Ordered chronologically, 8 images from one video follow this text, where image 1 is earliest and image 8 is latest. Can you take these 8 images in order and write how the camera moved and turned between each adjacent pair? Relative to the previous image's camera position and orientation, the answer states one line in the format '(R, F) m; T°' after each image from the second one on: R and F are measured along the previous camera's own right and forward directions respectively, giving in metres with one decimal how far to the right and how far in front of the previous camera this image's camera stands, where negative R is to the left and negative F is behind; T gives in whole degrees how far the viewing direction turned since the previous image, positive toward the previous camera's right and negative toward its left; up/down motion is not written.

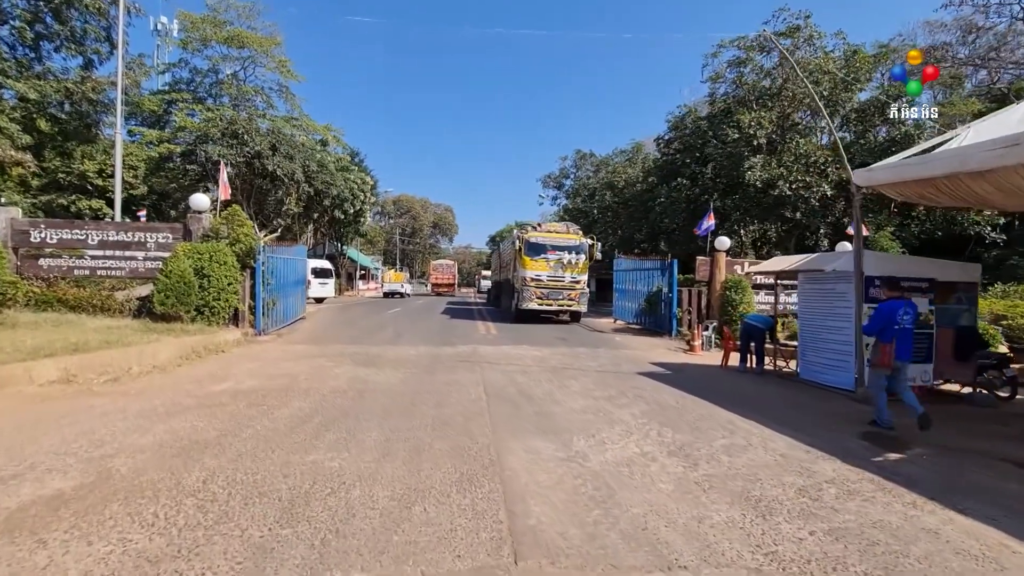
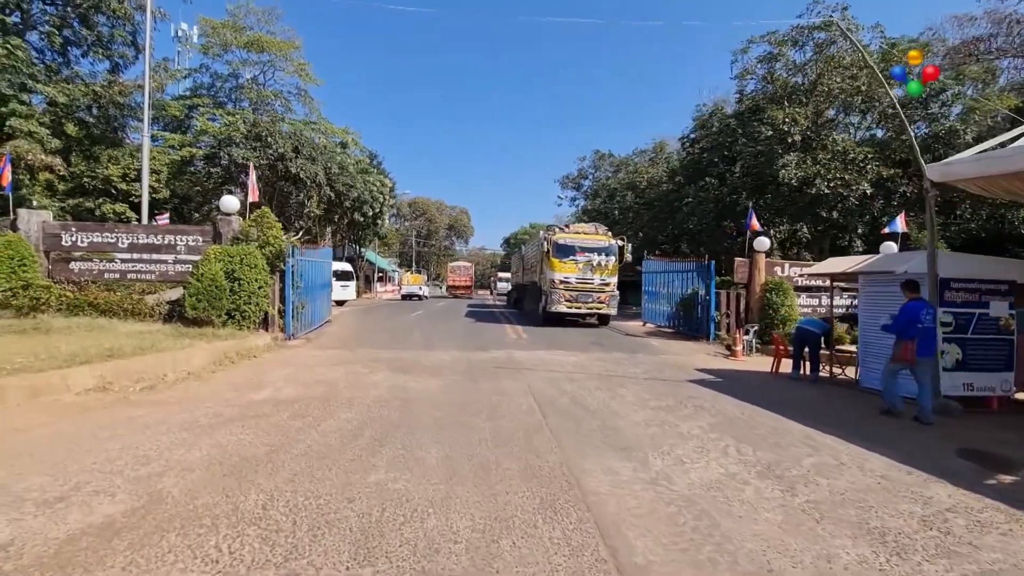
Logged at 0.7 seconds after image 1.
(-0.6, +0.5) m; -1°
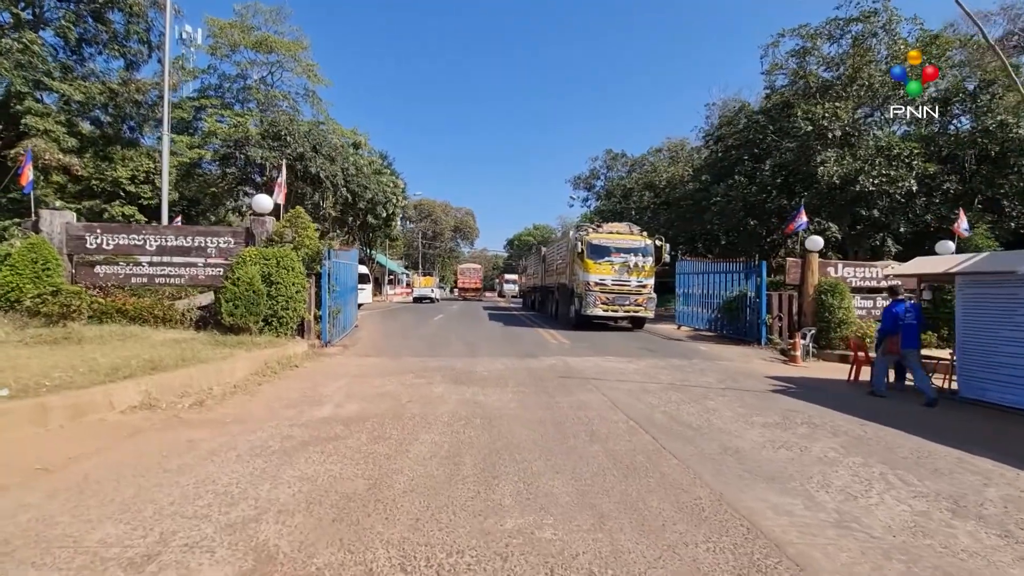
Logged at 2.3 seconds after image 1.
(-1.3, +0.8) m; 0°
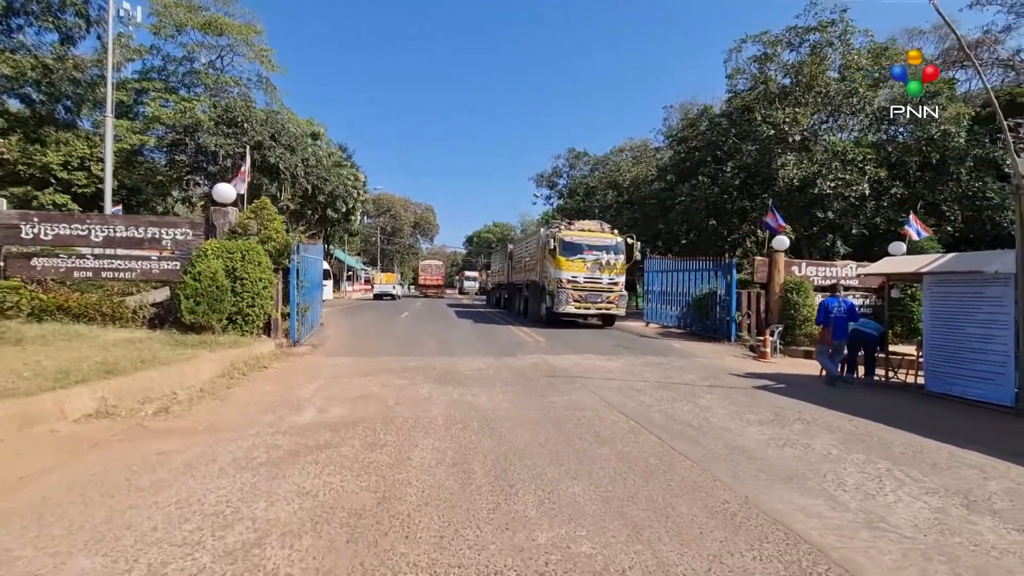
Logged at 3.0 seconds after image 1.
(-0.6, +0.3) m; +5°
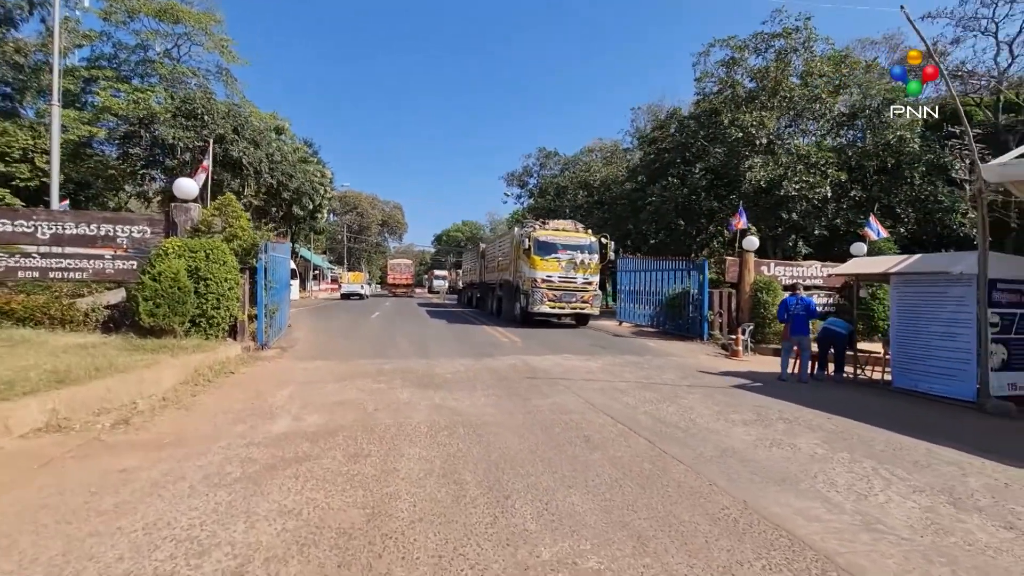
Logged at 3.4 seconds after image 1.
(-0.2, +0.2) m; +4°
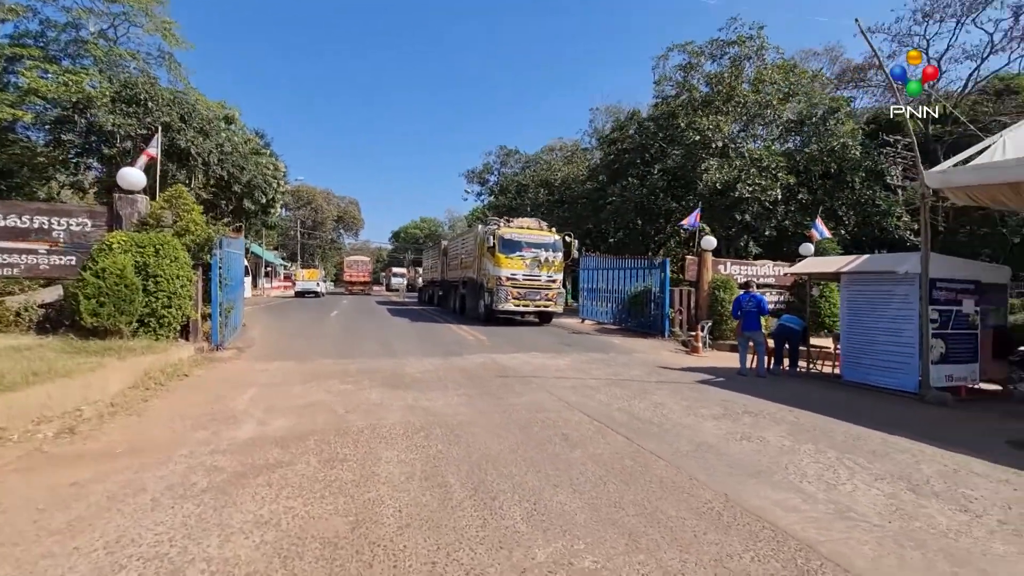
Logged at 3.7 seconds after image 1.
(-0.3, +0.1) m; +5°
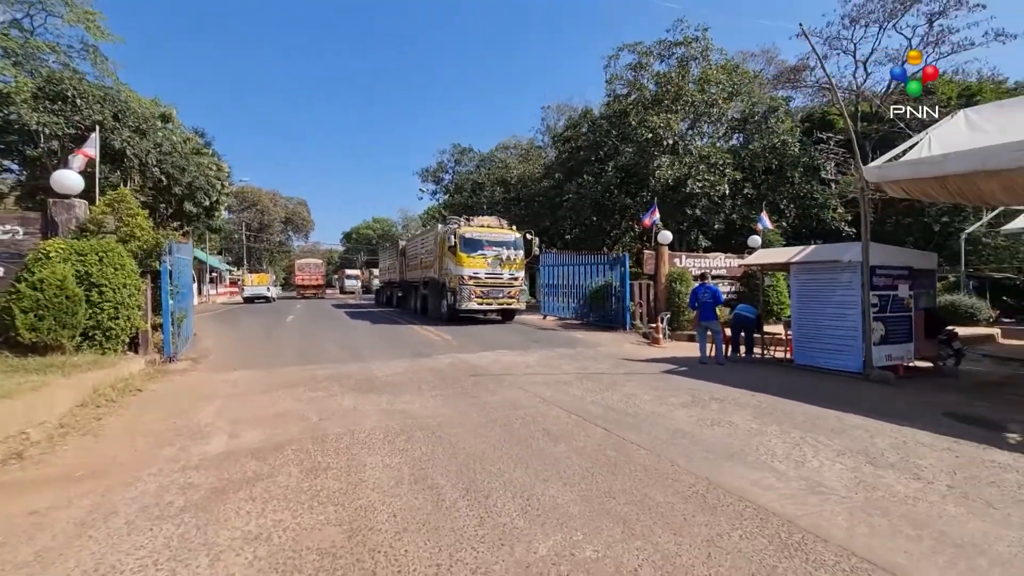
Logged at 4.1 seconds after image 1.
(-0.3, 0.0) m; +5°
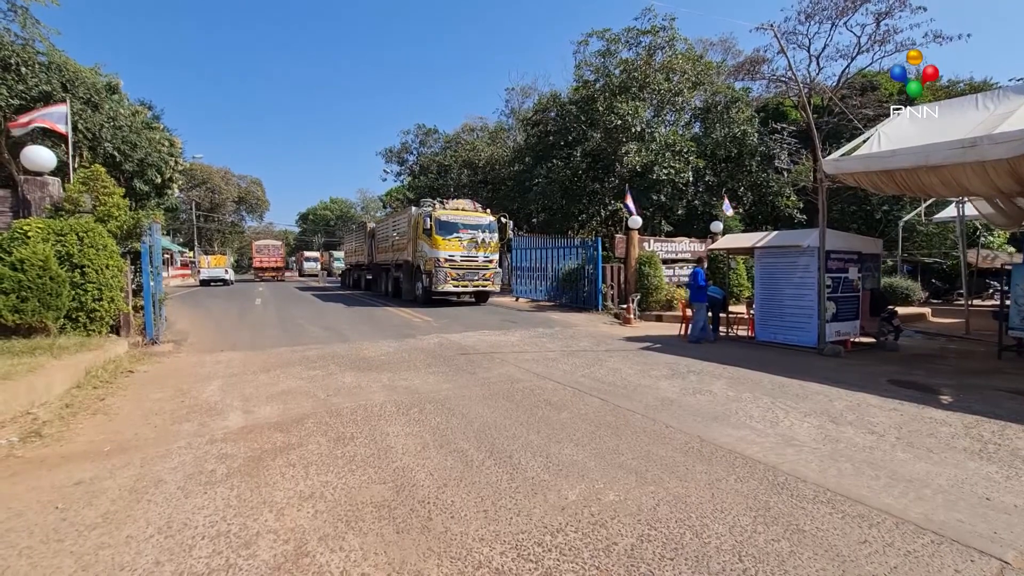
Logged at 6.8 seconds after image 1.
(-0.6, -0.4) m; +5°
